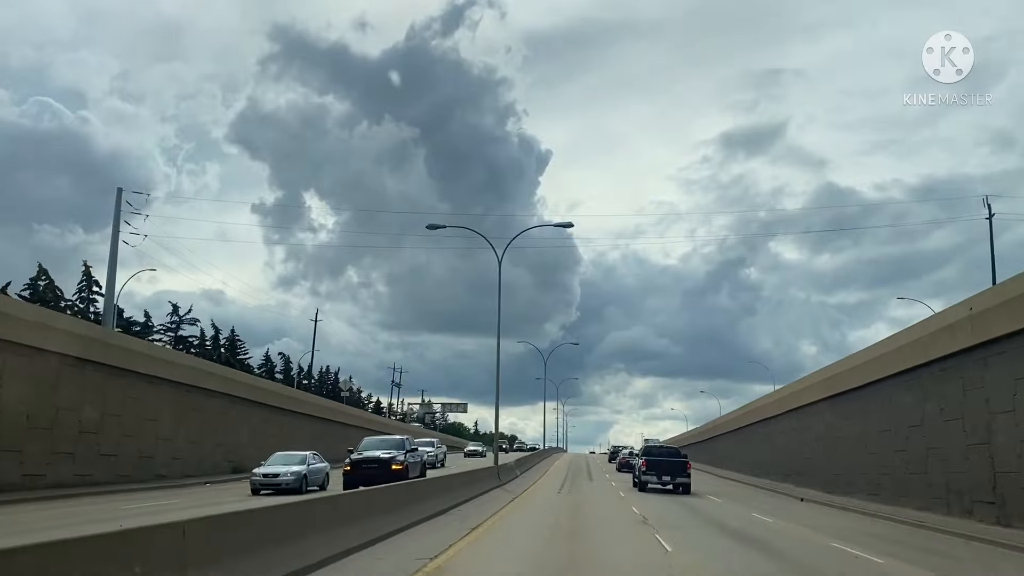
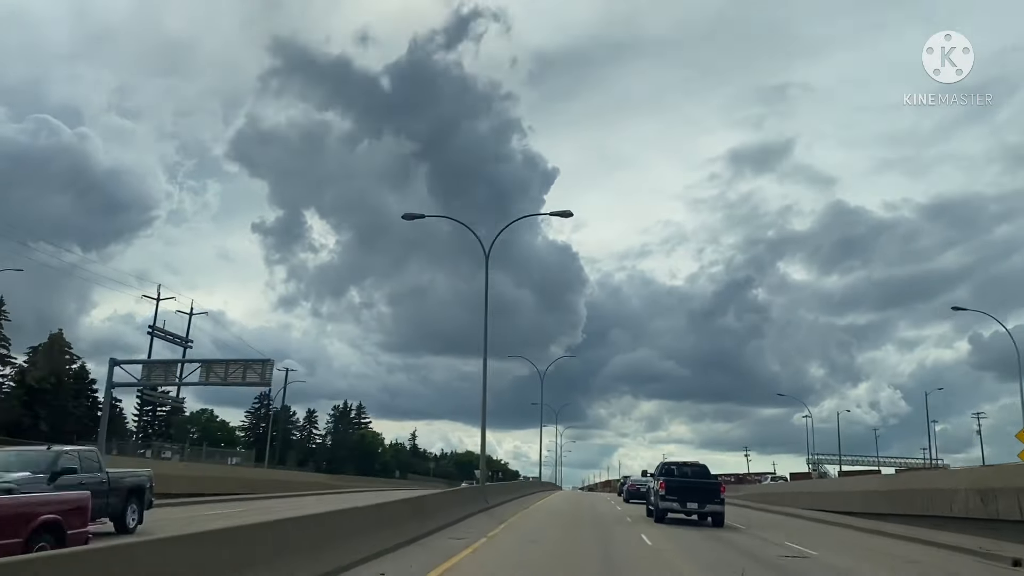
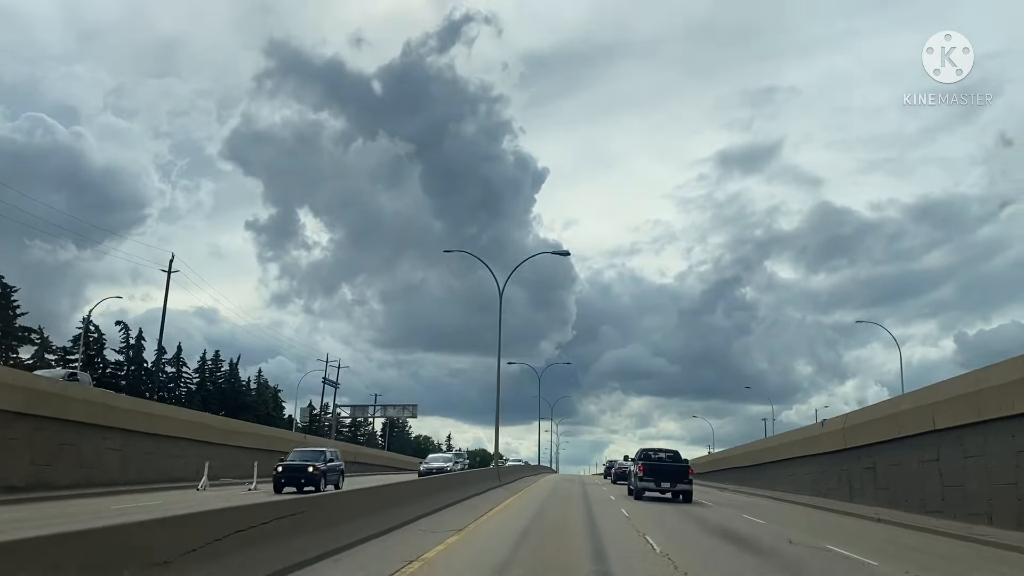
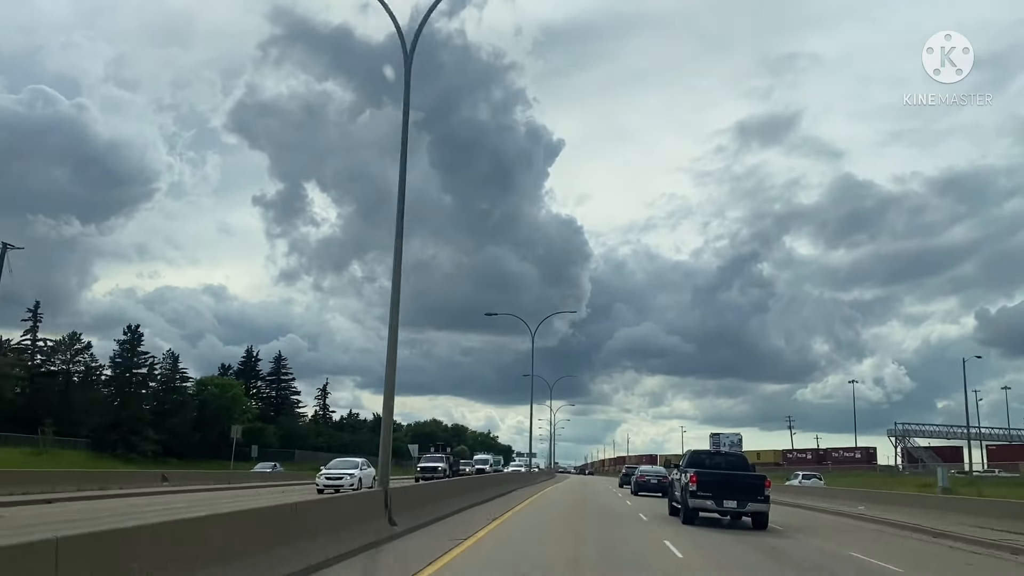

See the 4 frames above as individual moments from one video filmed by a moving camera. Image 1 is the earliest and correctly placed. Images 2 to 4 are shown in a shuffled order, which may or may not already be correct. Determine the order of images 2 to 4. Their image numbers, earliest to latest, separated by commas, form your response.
3, 2, 4
